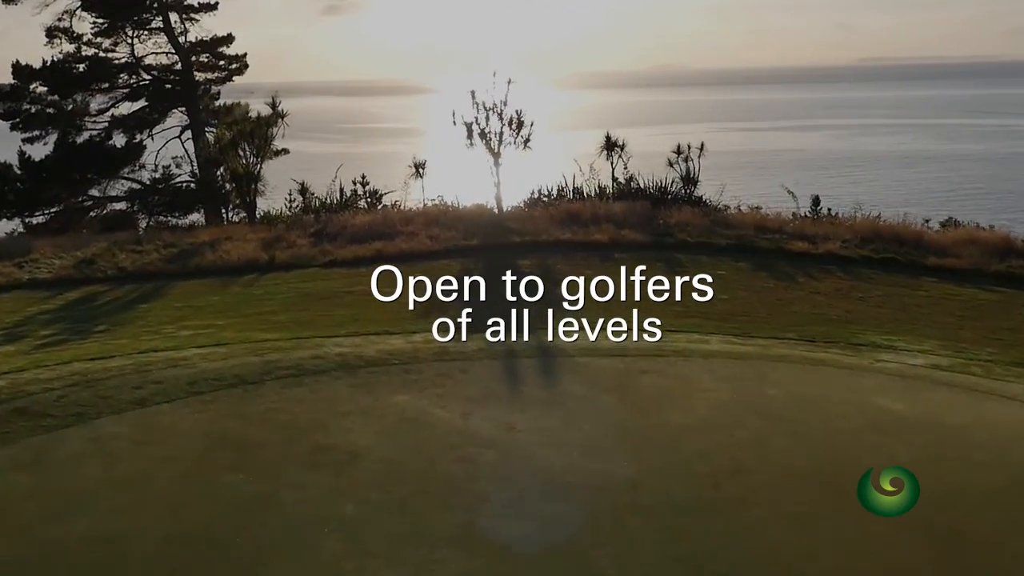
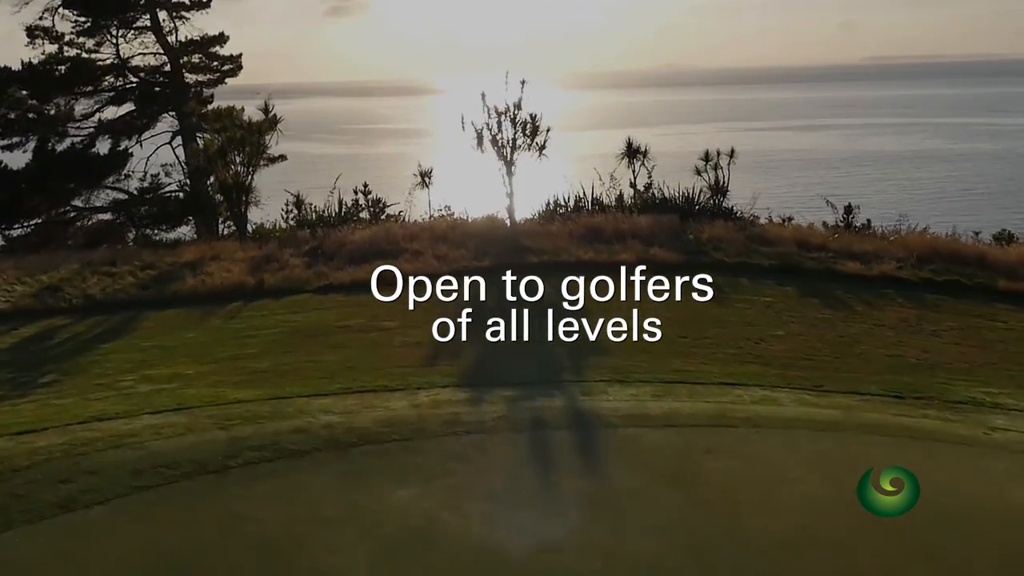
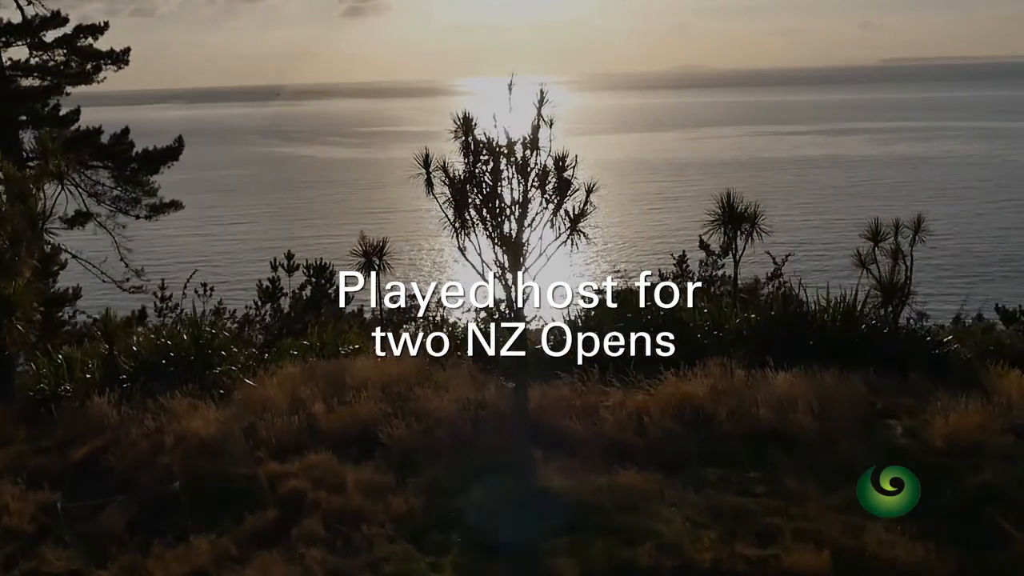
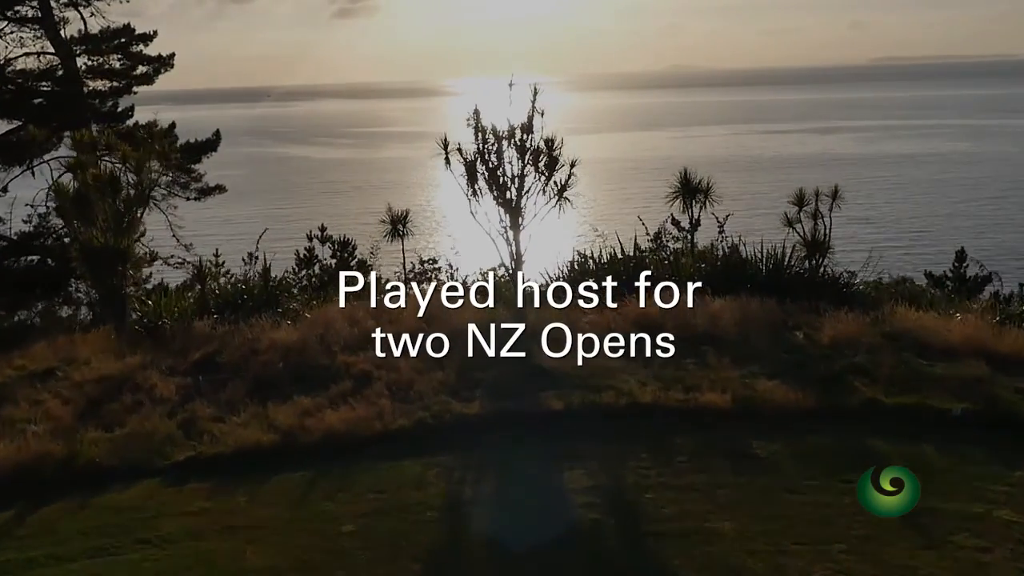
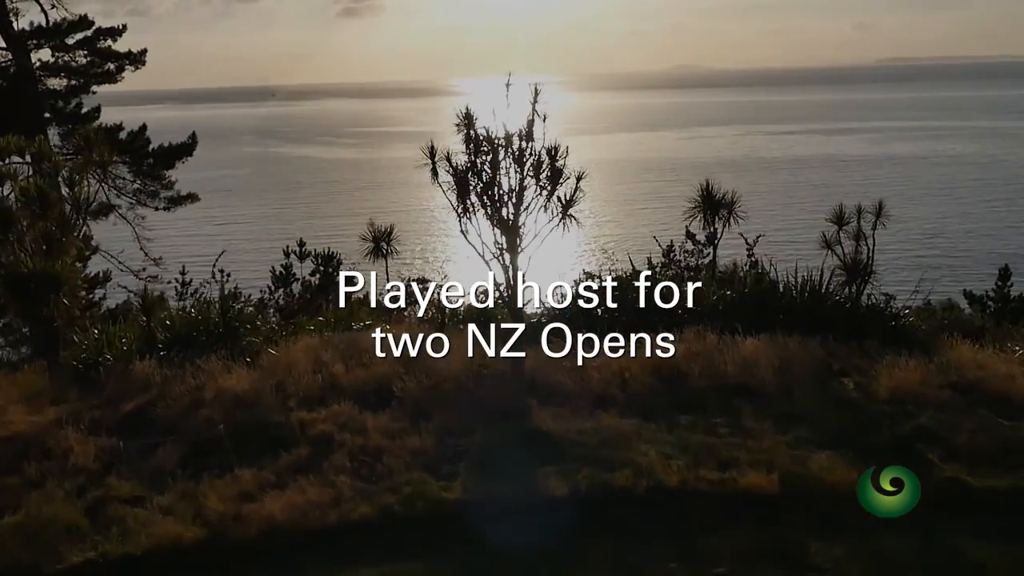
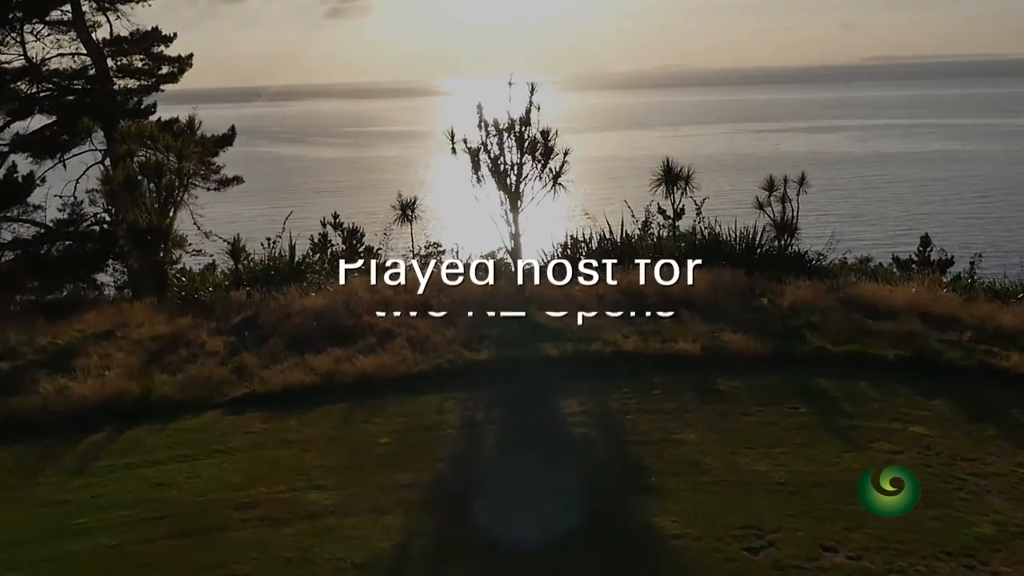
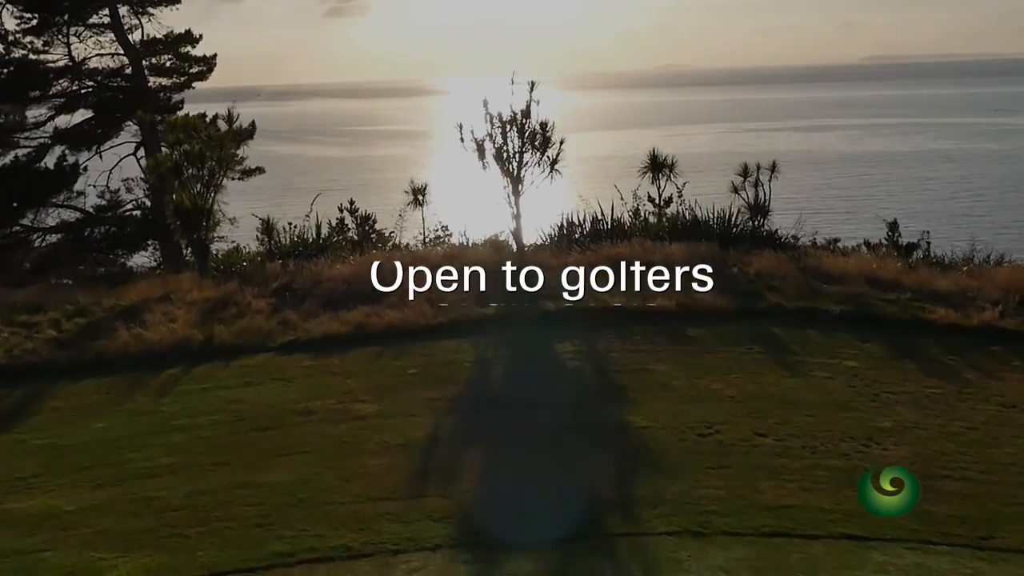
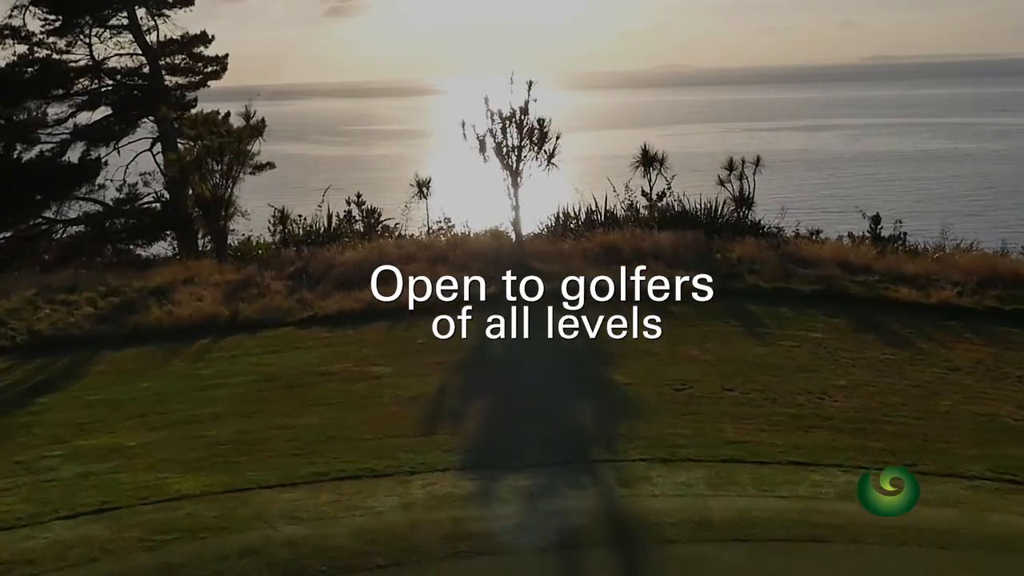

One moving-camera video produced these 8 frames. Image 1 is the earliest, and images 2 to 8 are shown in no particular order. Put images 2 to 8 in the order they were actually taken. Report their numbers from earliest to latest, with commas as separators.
2, 8, 7, 6, 4, 5, 3
